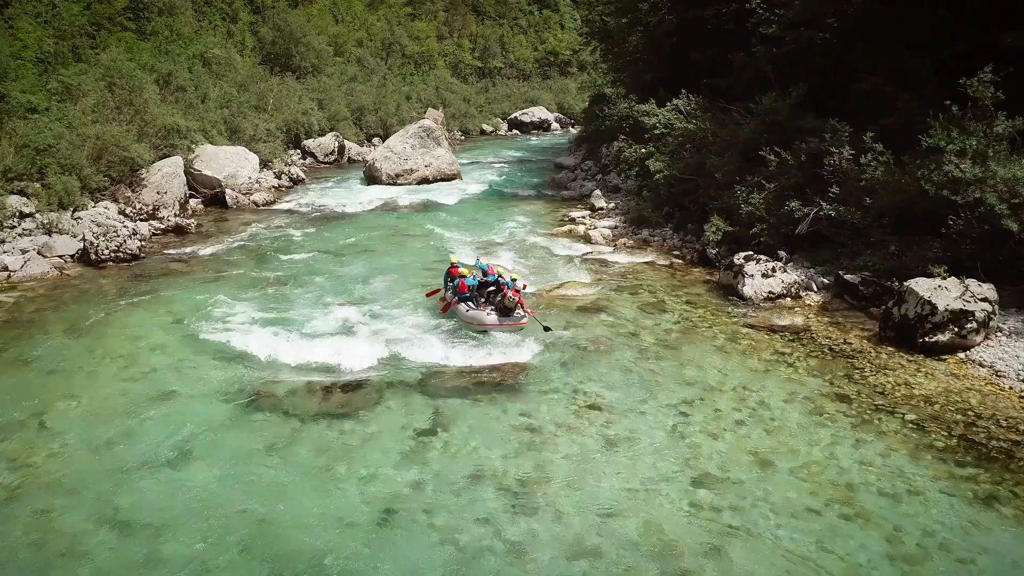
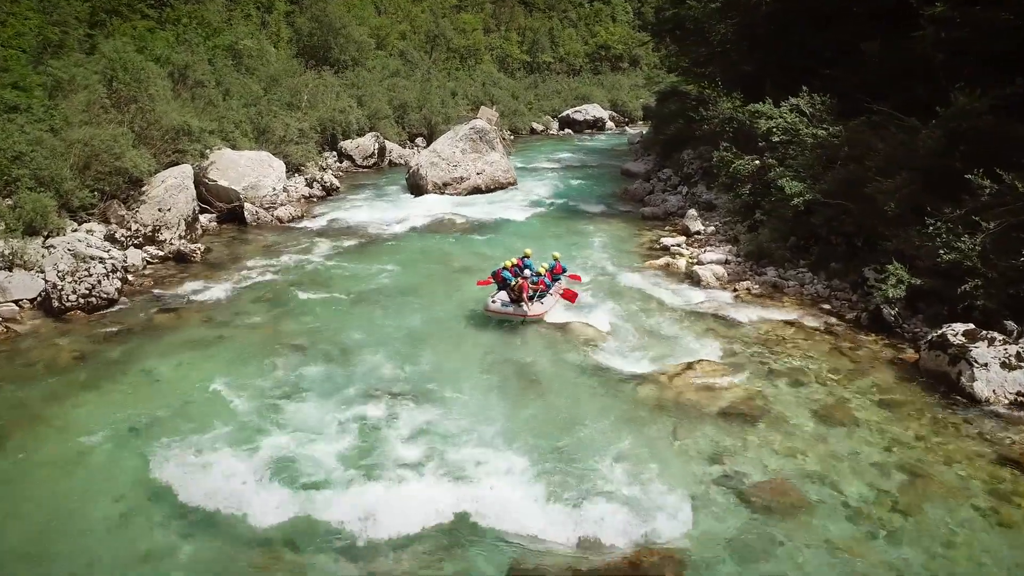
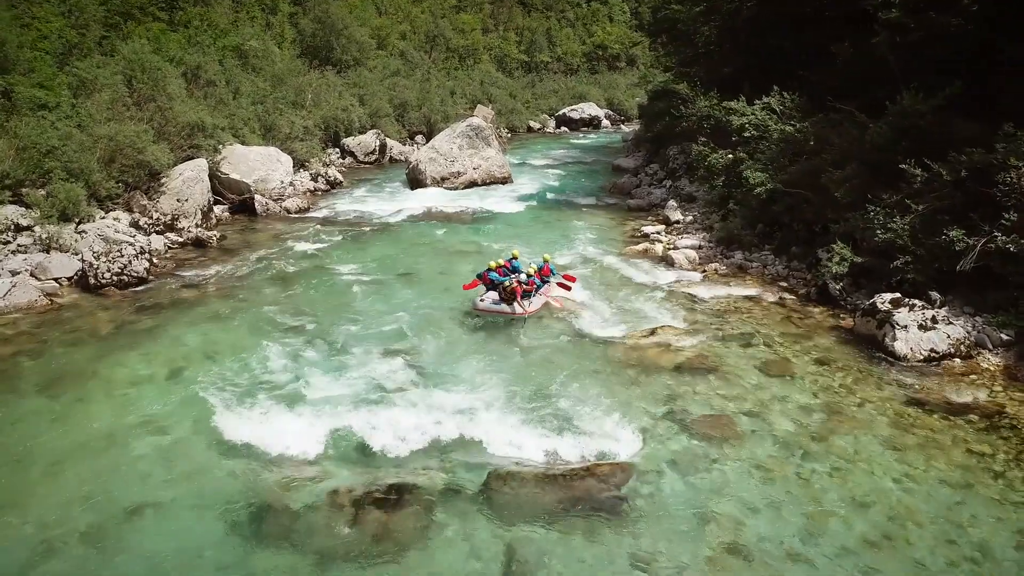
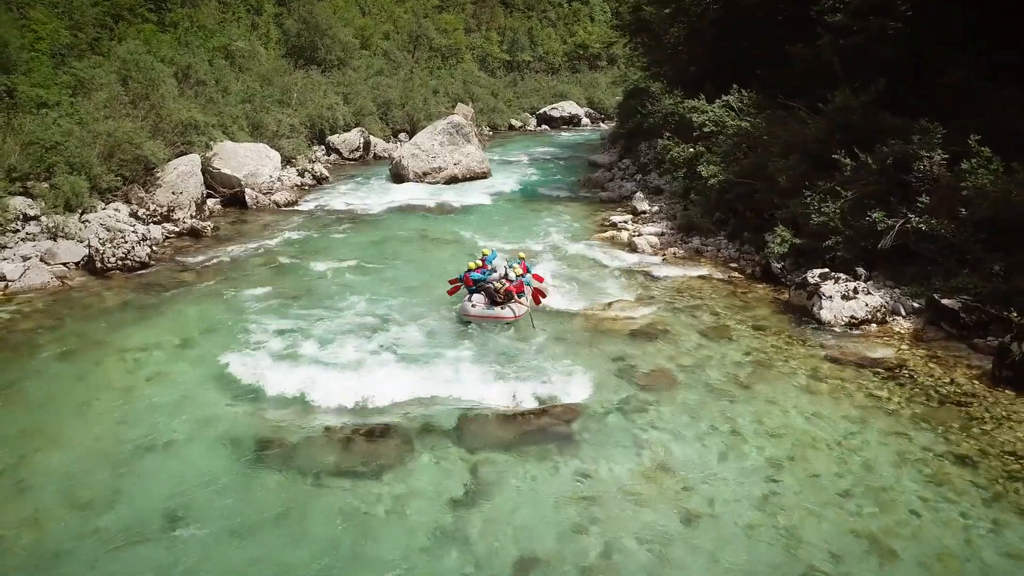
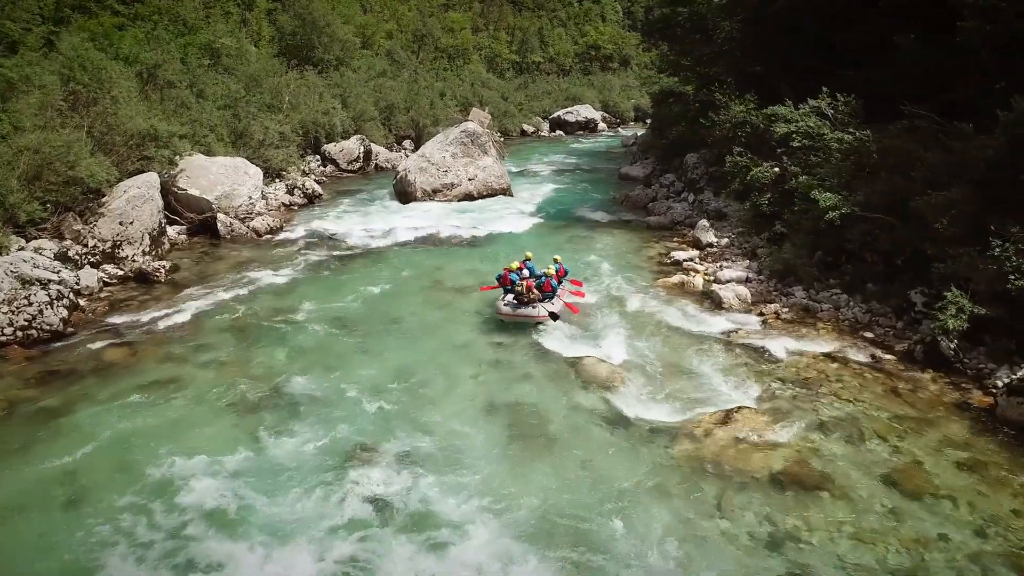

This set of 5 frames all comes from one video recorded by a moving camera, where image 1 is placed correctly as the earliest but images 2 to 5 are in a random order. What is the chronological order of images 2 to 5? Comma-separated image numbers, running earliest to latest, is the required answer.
4, 3, 2, 5
